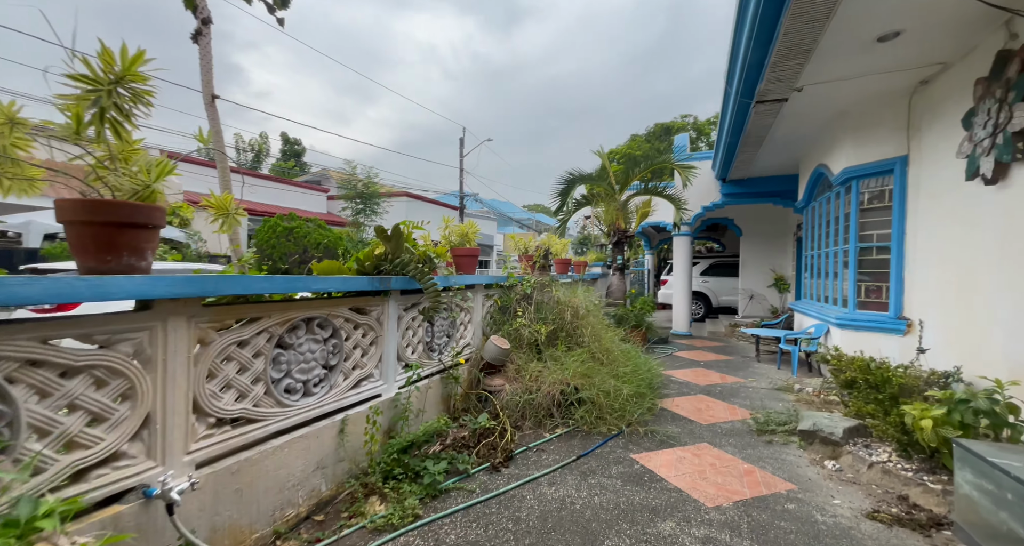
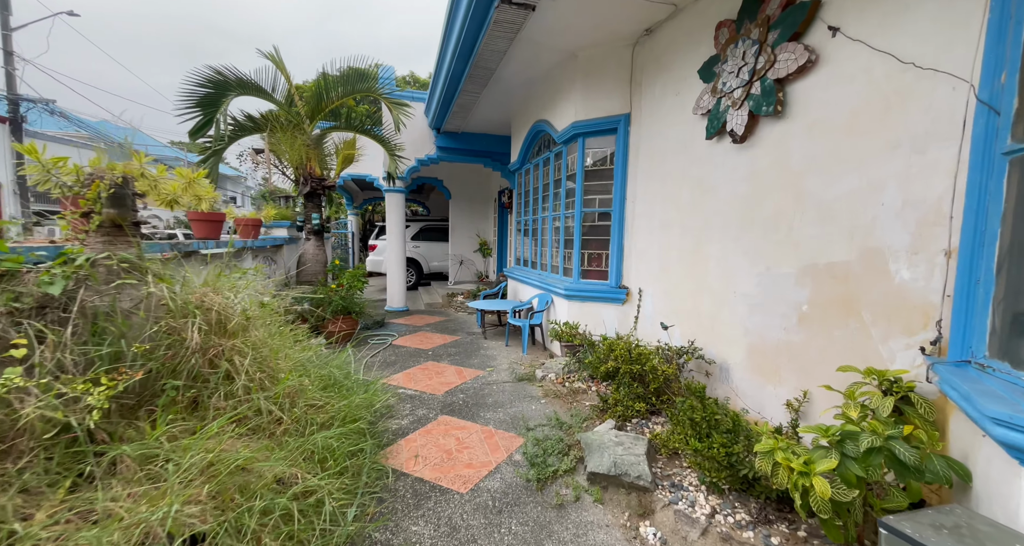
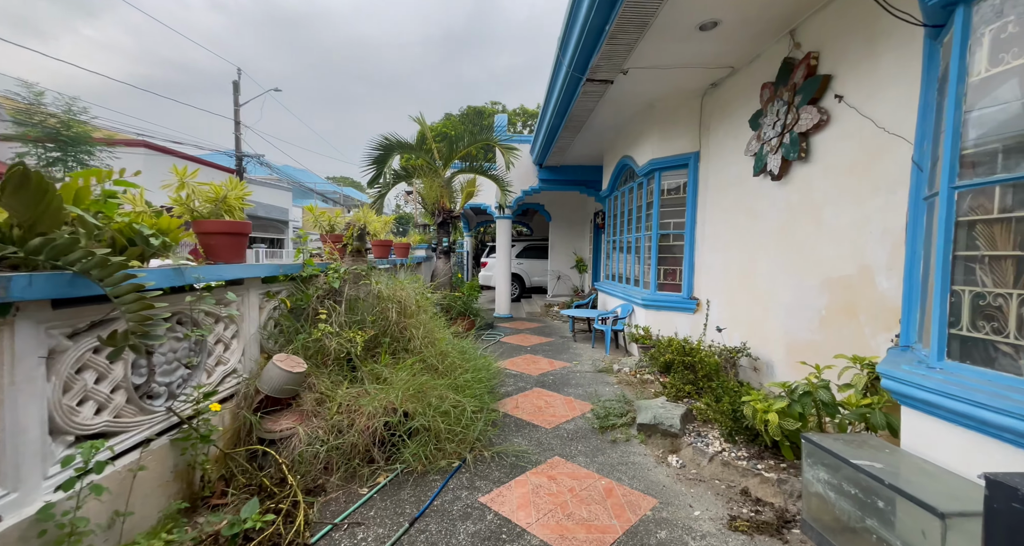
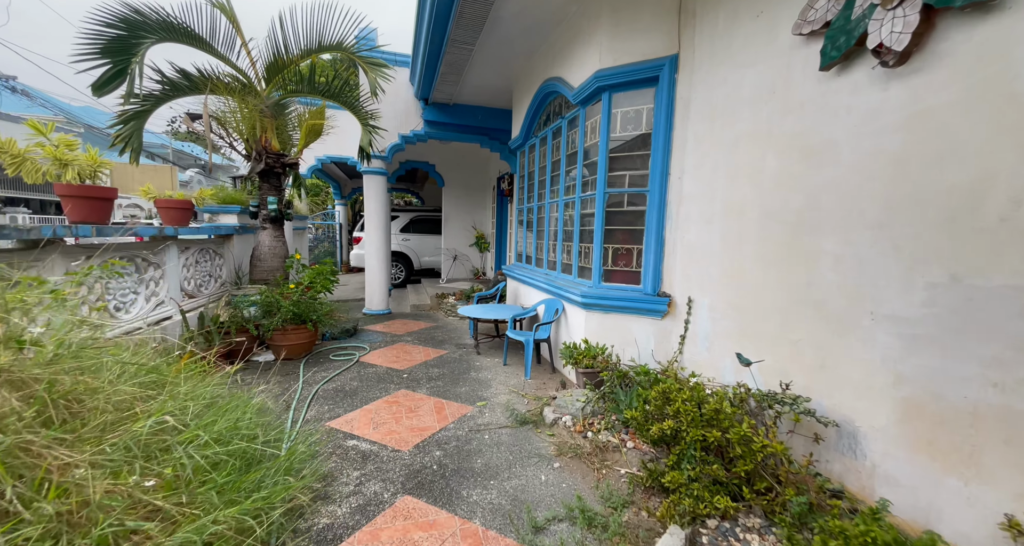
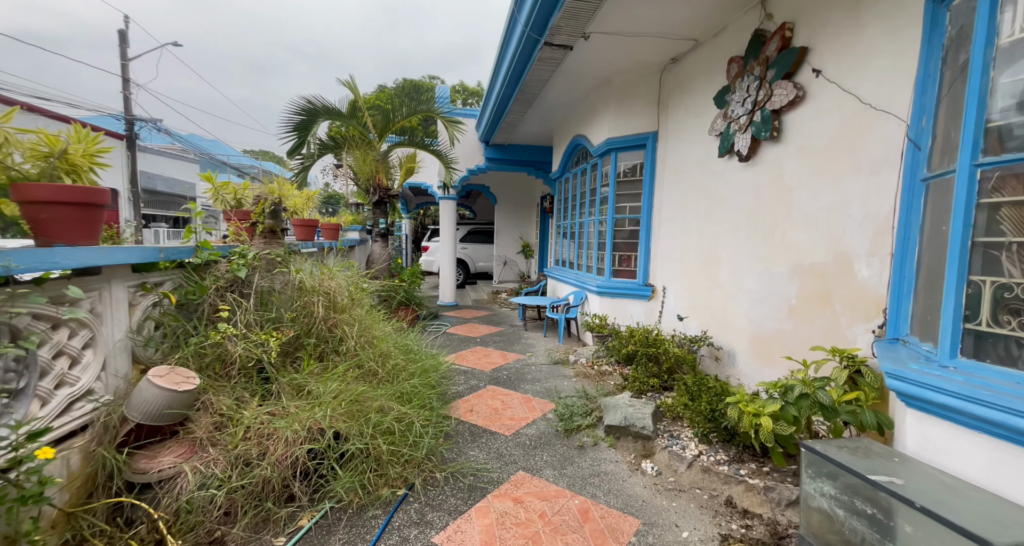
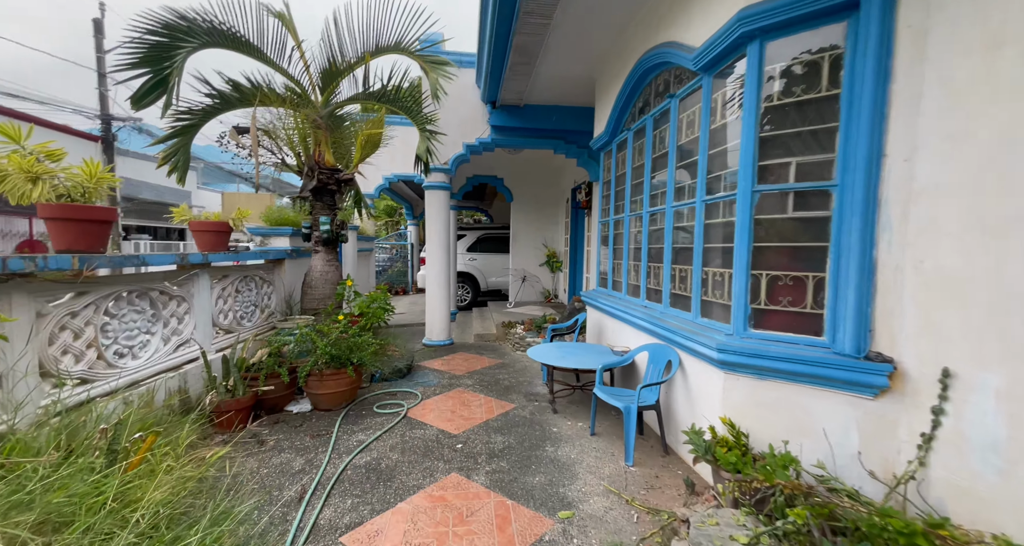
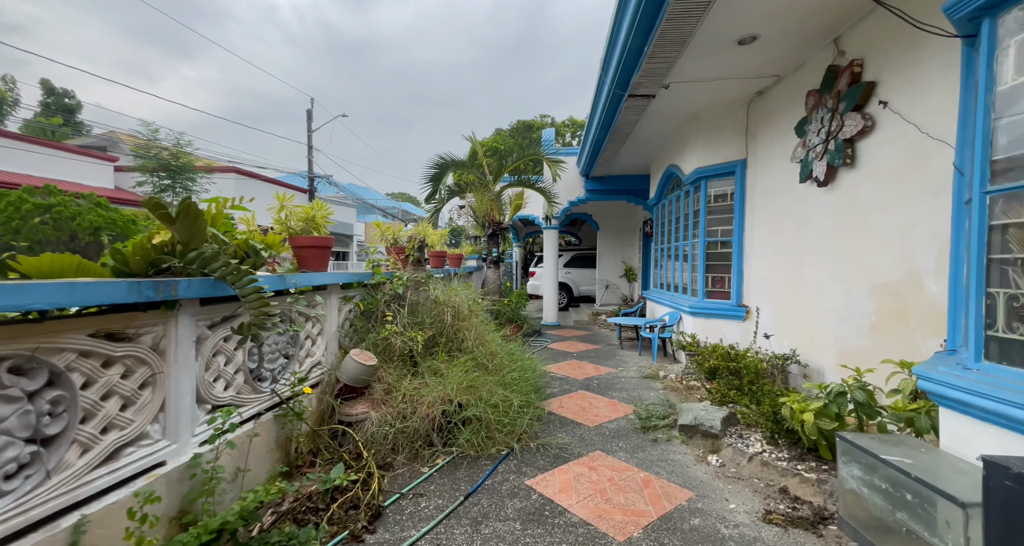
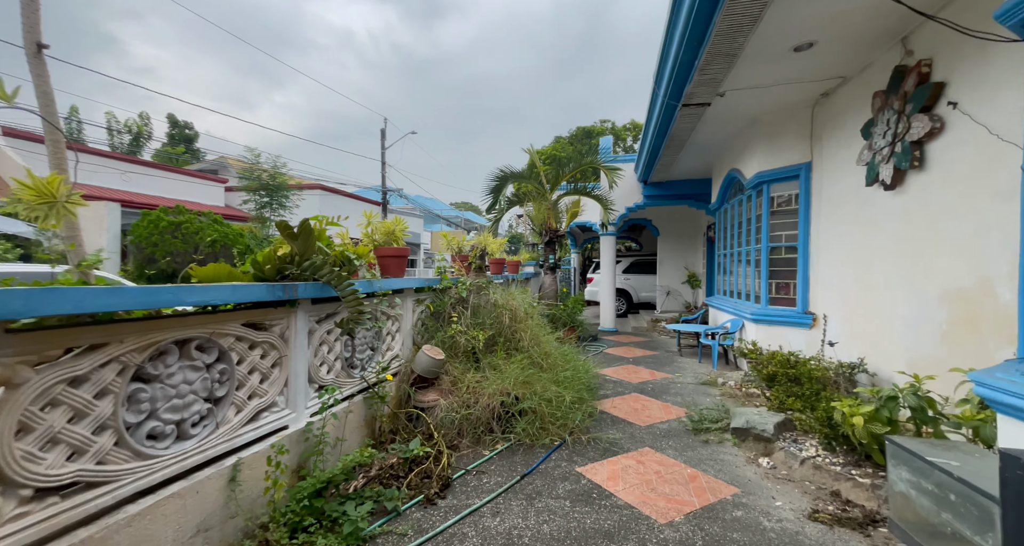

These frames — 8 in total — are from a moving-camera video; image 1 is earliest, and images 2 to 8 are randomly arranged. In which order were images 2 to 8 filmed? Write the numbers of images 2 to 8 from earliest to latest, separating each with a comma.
8, 7, 3, 5, 2, 4, 6
